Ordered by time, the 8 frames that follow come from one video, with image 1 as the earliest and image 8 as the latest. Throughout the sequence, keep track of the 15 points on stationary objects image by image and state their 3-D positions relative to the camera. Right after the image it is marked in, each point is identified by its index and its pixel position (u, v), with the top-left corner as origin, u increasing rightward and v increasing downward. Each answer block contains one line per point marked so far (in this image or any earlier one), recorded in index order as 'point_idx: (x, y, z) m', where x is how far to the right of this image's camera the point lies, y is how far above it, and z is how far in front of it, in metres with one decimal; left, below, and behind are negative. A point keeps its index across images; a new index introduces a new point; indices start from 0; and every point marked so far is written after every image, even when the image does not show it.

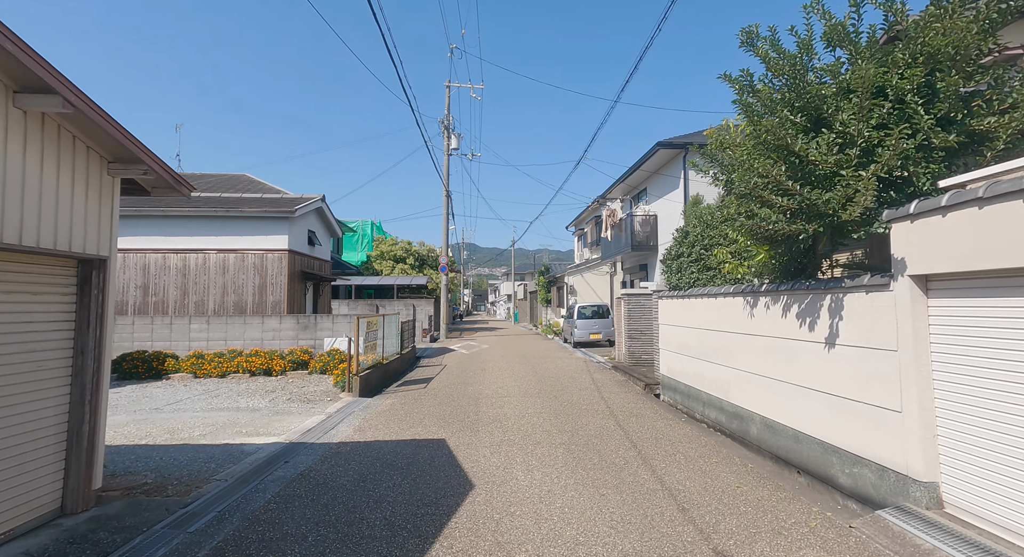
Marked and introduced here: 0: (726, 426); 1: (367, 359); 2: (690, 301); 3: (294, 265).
0: (+2.4, -1.7, +5.7) m
1: (-2.5, -1.4, +8.7) m
2: (+2.4, -0.3, +6.7) m
3: (-5.2, +0.3, +11.9) m
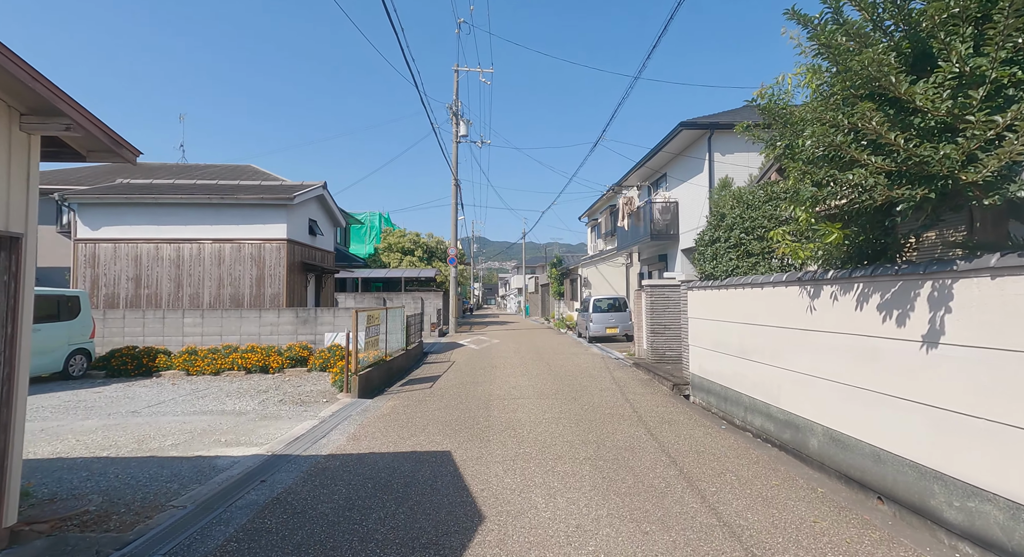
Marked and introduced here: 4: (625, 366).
0: (+2.6, -1.5, +4.9) m
1: (-2.3, -1.3, +8.0) m
2: (+2.6, -0.2, +5.9) m
3: (-5.0, +0.5, +11.2) m
4: (+2.2, -1.8, +9.9) m
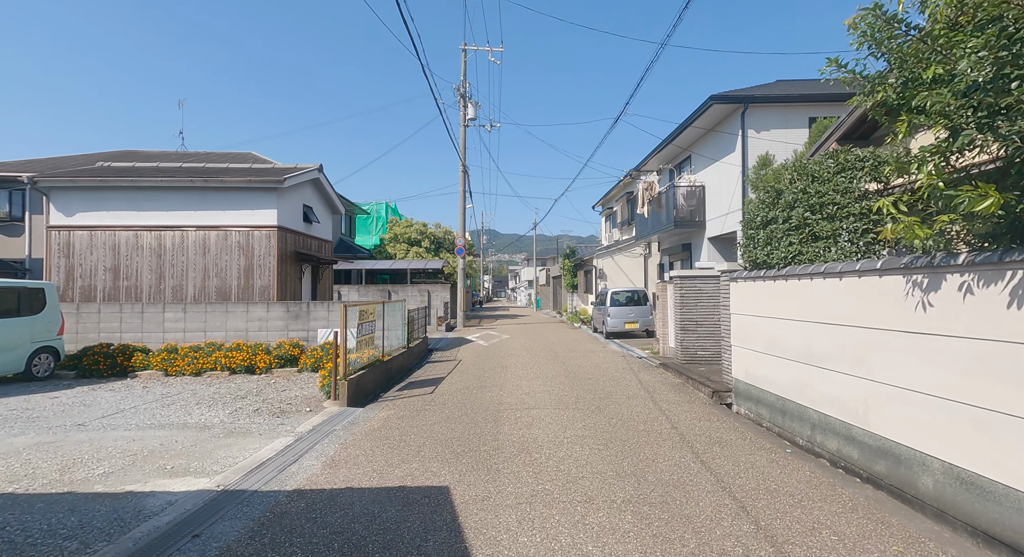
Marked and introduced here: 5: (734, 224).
0: (+2.7, -1.4, +3.8) m
1: (-2.1, -1.1, +7.1) m
2: (+2.7, 0.0, +4.8) m
3: (-4.7, +0.7, +10.3) m
4: (+2.5, -1.6, +8.8) m
5: (+5.0, +1.2, +11.2) m
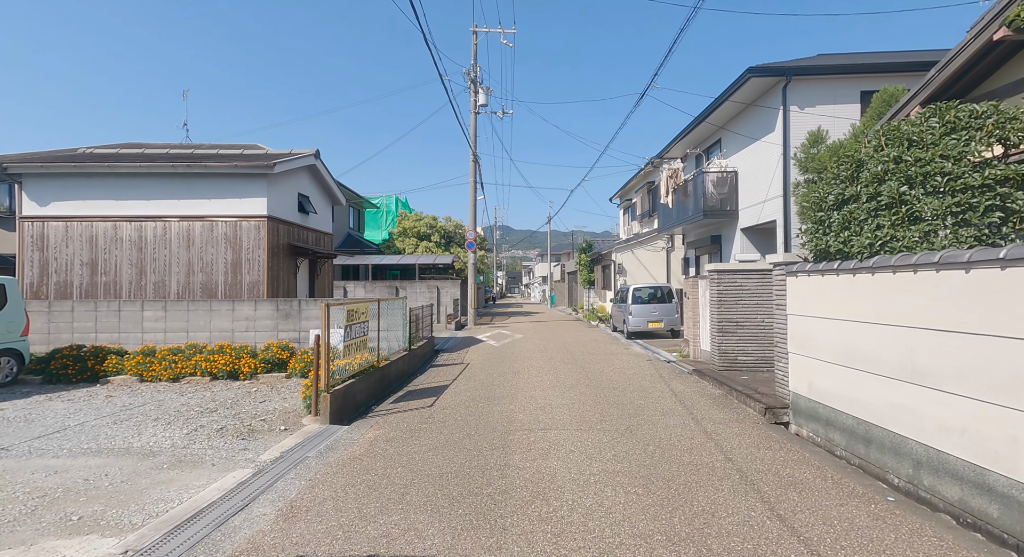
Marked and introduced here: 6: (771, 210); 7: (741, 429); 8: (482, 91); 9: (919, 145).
0: (+2.8, -1.4, +2.8) m
1: (-2.0, -1.0, +6.2) m
2: (+2.8, 0.0, +3.7) m
3: (-4.5, +0.8, +9.4) m
4: (+2.7, -1.5, +7.8) m
5: (+5.3, +1.3, +10.1) m
6: (+5.3, +1.4, +10.2) m
7: (+2.3, -1.5, +5.0) m
8: (-1.1, +6.9, +18.2) m
9: (+3.2, +1.0, +3.9) m
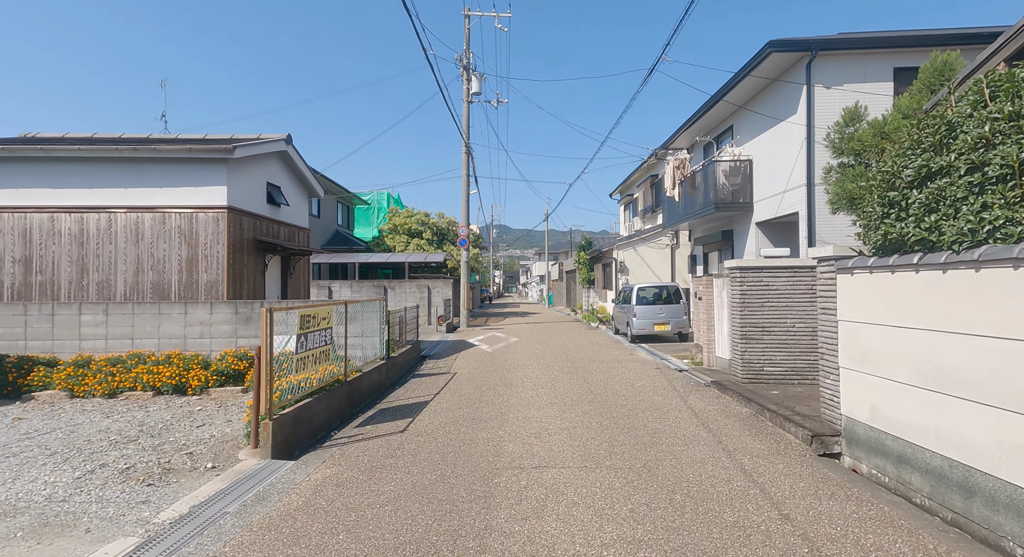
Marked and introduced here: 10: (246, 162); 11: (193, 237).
0: (+2.7, -1.4, +1.8) m
1: (-2.1, -1.0, +5.1) m
2: (+2.7, 0.0, +2.7) m
3: (-4.6, +0.8, +8.4) m
4: (+2.5, -1.5, +6.8) m
5: (+5.1, +1.4, +9.1) m
6: (+5.1, +1.4, +9.2) m
7: (+2.2, -1.5, +4.0) m
8: (-1.3, +6.9, +17.2) m
9: (+3.1, +1.1, +2.9) m
10: (-4.6, +2.0, +8.6) m
11: (-5.1, +0.7, +7.9) m
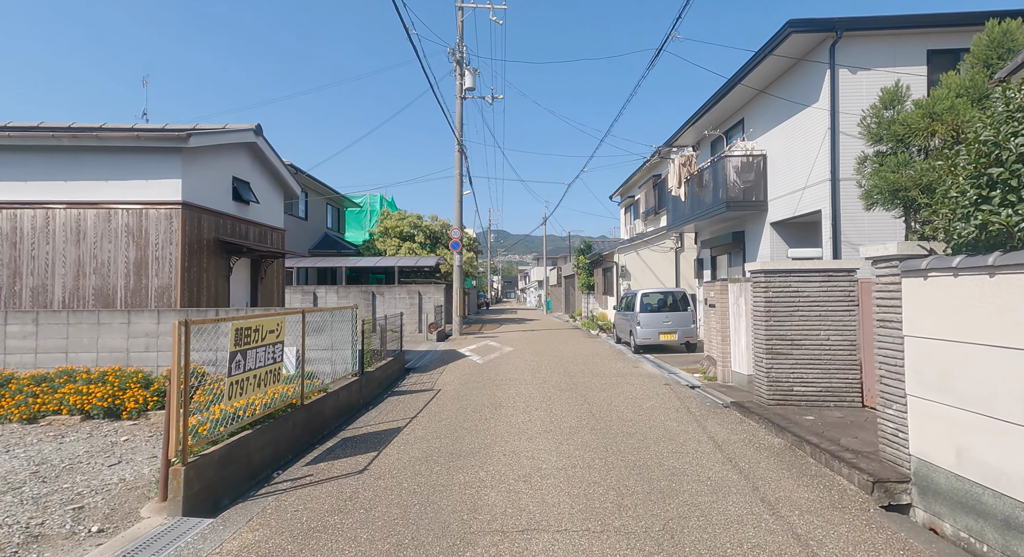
0: (+2.6, -1.4, +0.8) m
1: (-2.2, -1.1, +4.2) m
2: (+2.6, 0.0, +1.8) m
3: (-4.7, +0.7, +7.5) m
4: (+2.4, -1.5, +5.8) m
5: (+5.0, +1.3, +8.2) m
6: (+5.0, +1.3, +8.3) m
7: (+2.1, -1.5, +3.1) m
8: (-1.4, +6.7, +16.3) m
9: (+2.9, +1.0, +2.0) m
10: (-4.7, +1.9, +7.7) m
11: (-5.2, +0.6, +7.0) m
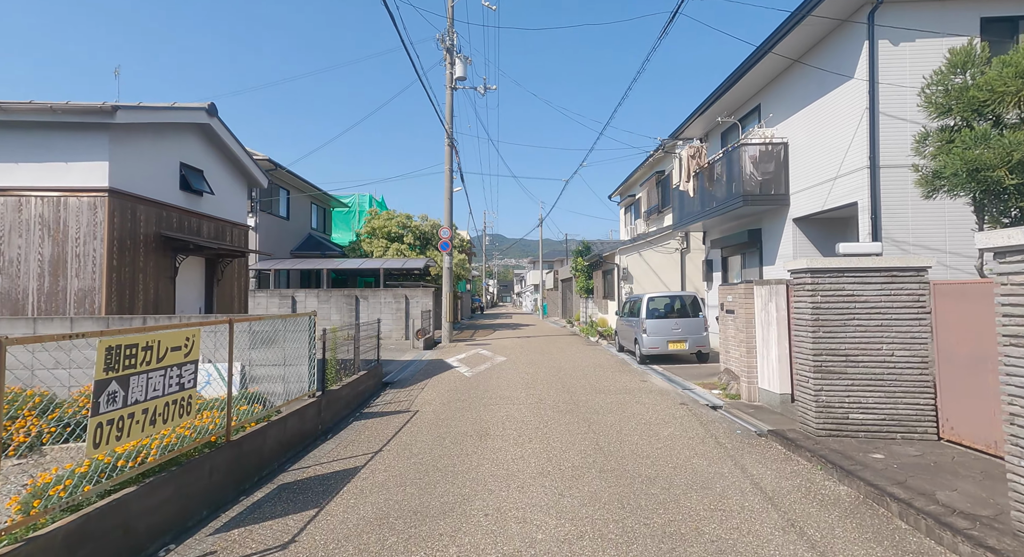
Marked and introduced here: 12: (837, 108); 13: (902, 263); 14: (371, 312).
0: (+2.5, -1.4, -0.2) m
1: (-2.3, -1.1, +3.1) m
2: (+2.5, 0.0, +0.7) m
3: (-4.8, +0.7, +6.3) m
4: (+2.3, -1.6, +4.7) m
5: (+4.9, +1.2, +7.2) m
6: (+4.9, +1.3, +7.3) m
7: (+2.0, -1.5, +2.0) m
8: (-1.6, +6.6, +15.3) m
9: (+2.9, +1.1, +0.9) m
10: (-4.8, +1.9, +6.5) m
11: (-5.3, +0.6, +5.9) m
12: (+4.8, +2.5, +7.4) m
13: (+3.5, +0.1, +4.4) m
14: (-4.2, -1.0, +14.8) m
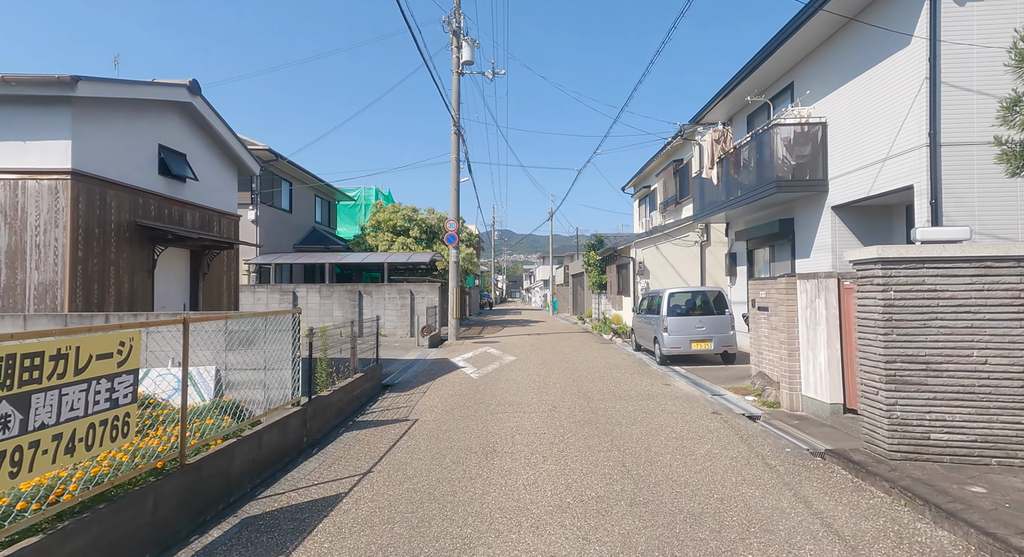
0: (+2.5, -1.3, -1.0) m
1: (-2.2, -1.0, +2.4) m
2: (+2.5, +0.1, 0.0) m
3: (-4.7, +0.8, +5.7) m
4: (+2.4, -1.5, +4.0) m
5: (+5.0, +1.3, +6.3) m
6: (+5.0, +1.4, +6.4) m
7: (+2.0, -1.5, +1.2) m
8: (-1.4, +6.8, +14.5) m
9: (+2.9, +1.1, +0.1) m
10: (-4.7, +2.0, +5.9) m
11: (-5.2, +0.7, +5.3) m
12: (+4.9, +2.6, +6.5) m
13: (+3.6, +0.2, +3.7) m
14: (-3.9, -0.8, +14.2) m
